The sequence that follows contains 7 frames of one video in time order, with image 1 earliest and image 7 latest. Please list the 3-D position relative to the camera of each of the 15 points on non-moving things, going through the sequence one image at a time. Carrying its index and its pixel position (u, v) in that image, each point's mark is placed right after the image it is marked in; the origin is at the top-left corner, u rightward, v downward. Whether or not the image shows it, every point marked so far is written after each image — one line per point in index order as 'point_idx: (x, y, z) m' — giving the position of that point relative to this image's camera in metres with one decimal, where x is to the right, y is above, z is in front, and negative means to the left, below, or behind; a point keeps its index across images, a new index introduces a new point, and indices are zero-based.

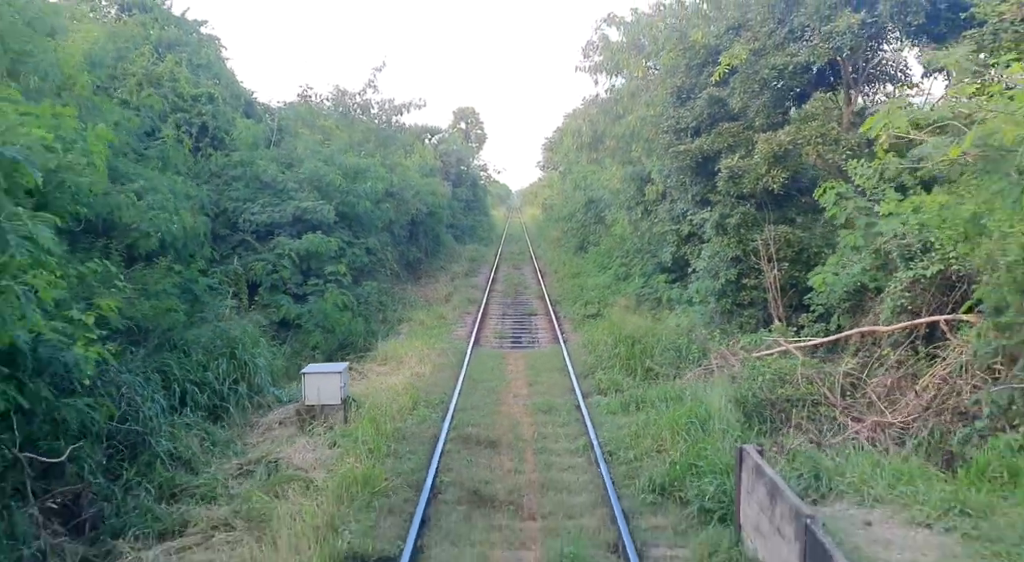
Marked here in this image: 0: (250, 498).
0: (-2.2, -1.8, +7.4) m
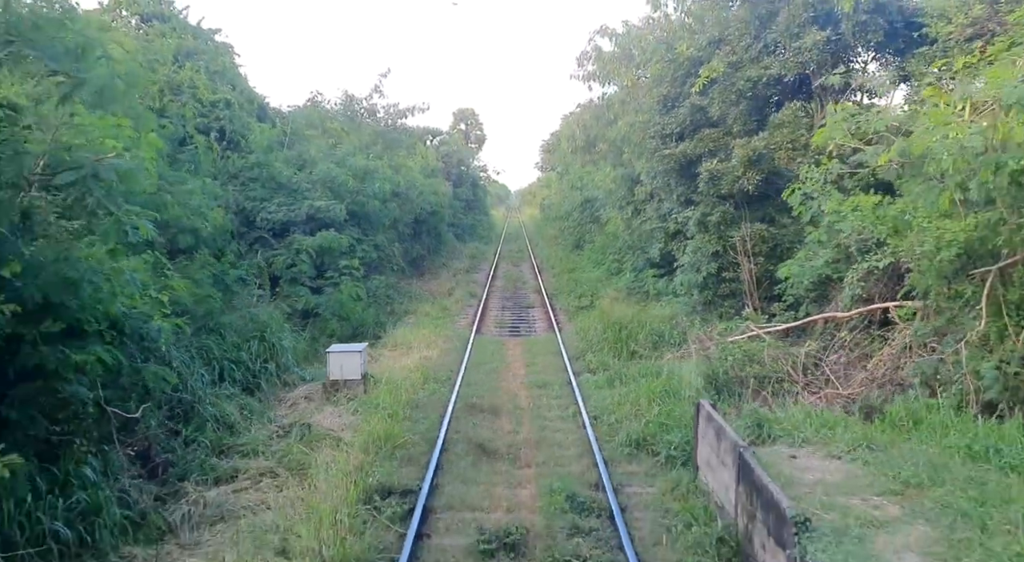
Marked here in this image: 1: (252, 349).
0: (-2.2, -1.7, +8.8) m
1: (-3.5, -0.9, +11.9) m
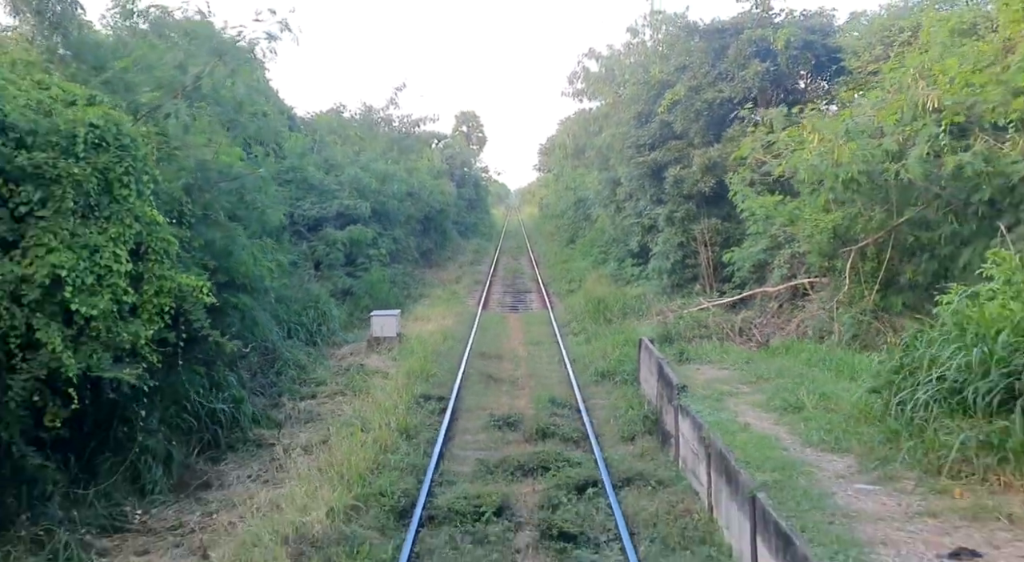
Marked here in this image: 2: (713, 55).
0: (-2.2, -1.4, +12.1) m
1: (-3.5, -0.6, +15.3) m
2: (+4.2, +4.7, +18.4) m
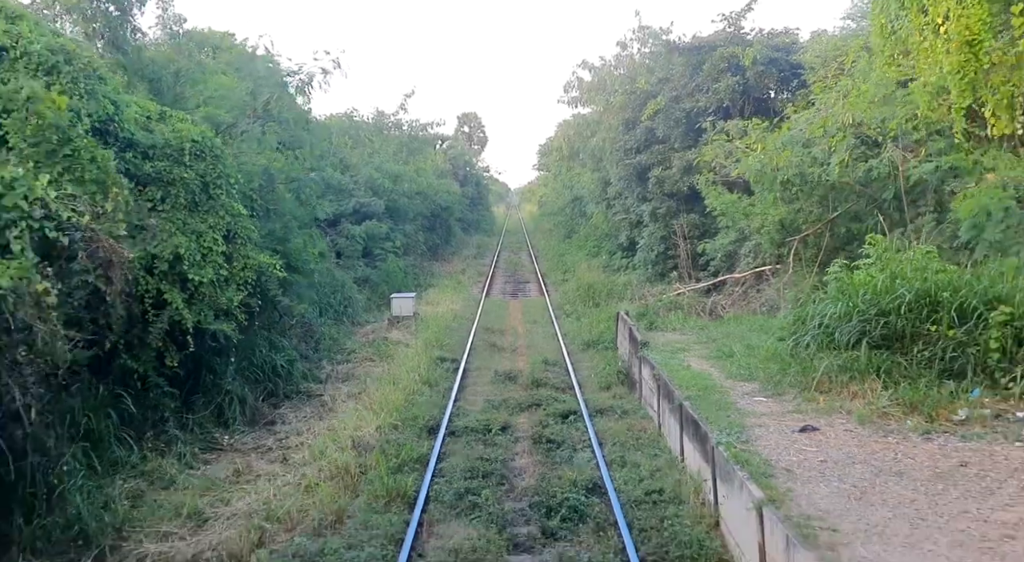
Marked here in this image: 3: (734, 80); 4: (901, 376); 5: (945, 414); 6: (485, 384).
0: (-2.2, -1.1, +14.5) m
1: (-3.5, -0.3, +17.6) m
2: (+4.2, +5.0, +20.7) m
3: (+4.9, +4.5, +19.3) m
4: (+3.3, -0.8, +7.5) m
5: (+3.4, -1.0, +6.9) m
6: (-0.4, -1.4, +11.6) m
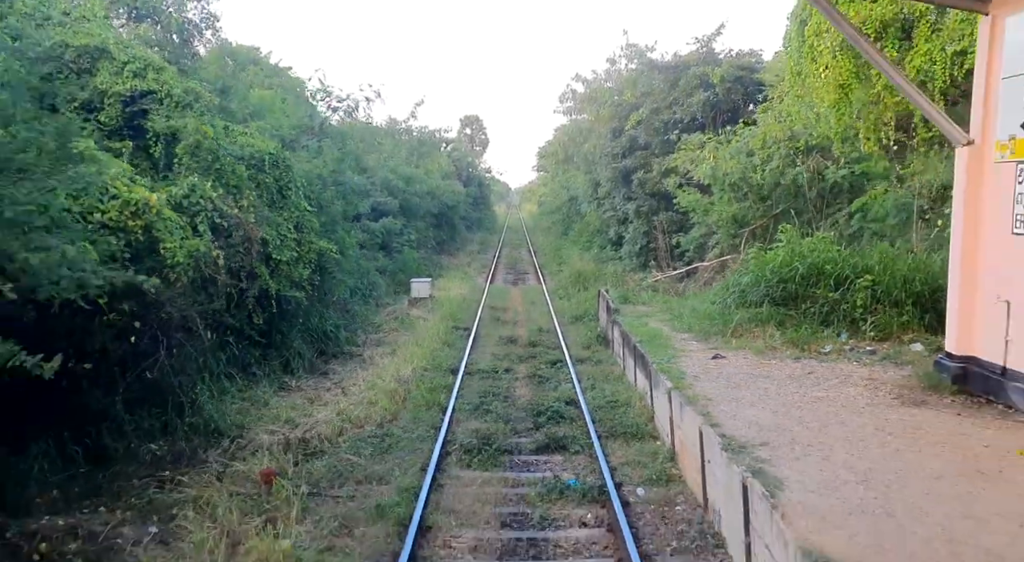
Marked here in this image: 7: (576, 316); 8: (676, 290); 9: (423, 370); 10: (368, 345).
0: (-2.2, -0.8, +17.5) m
1: (-3.5, -0.1, +20.6) m
2: (+4.2, +5.3, +23.7) m
3: (+4.9, +4.8, +22.4) m
4: (+3.4, -0.5, +10.6) m
5: (+3.4, -0.7, +9.9) m
6: (-0.4, -1.1, +14.6) m
7: (+1.3, -0.7, +17.1) m
8: (+3.4, -0.2, +18.1) m
9: (-1.2, -1.2, +12.2) m
10: (-2.5, -1.1, +15.5) m
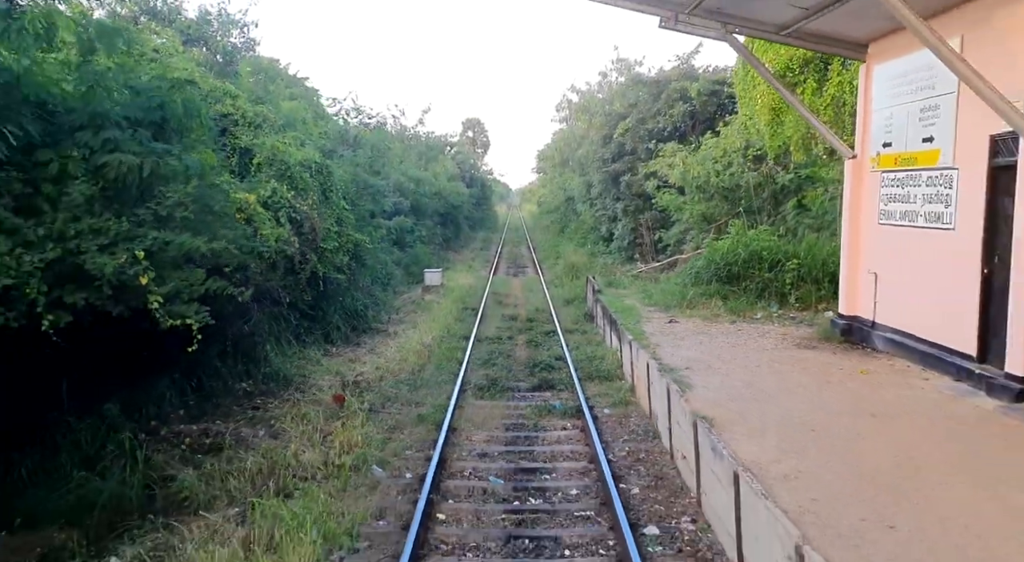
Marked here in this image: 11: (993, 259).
0: (-2.2, -0.6, +20.3) m
1: (-3.5, +0.2, +23.4) m
2: (+4.3, +5.5, +26.5) m
3: (+5.0, +5.0, +25.2) m
4: (+3.4, -0.3, +13.4) m
5: (+3.4, -0.5, +12.7) m
6: (-0.3, -0.8, +17.4) m
7: (+1.3, -0.4, +19.9) m
8: (+3.4, +0.1, +20.9) m
9: (-1.2, -1.0, +15.0) m
10: (-2.5, -0.9, +18.3) m
11: (+4.3, +0.2, +7.9) m
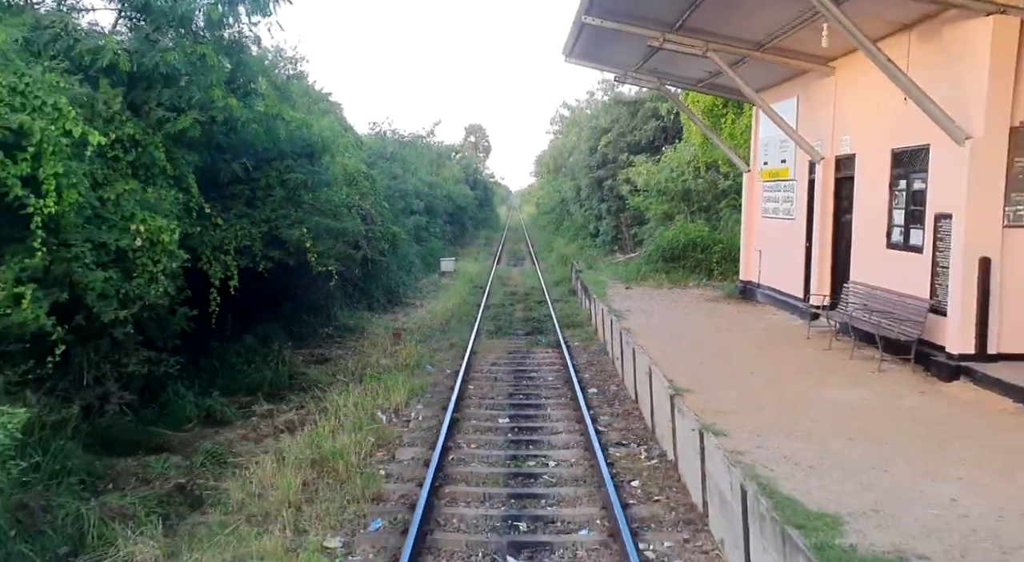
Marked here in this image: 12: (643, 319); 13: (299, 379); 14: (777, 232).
0: (-2.2, -0.2, +25.1) m
1: (-3.5, +0.6, +28.3) m
2: (+4.3, +5.9, +31.4) m
3: (+5.0, +5.4, +30.0) m
4: (+3.4, +0.2, +18.2) m
5: (+3.5, 0.0, +17.6) m
6: (-0.3, -0.4, +22.3) m
7: (+1.3, 0.0, +24.8) m
8: (+3.4, +0.5, +25.8) m
9: (-1.2, -0.6, +19.9) m
10: (-2.5, -0.5, +23.2) m
11: (+4.4, +0.7, +12.8) m
12: (+2.0, -0.6, +13.2) m
13: (-3.0, -1.4, +12.4) m
14: (+4.3, +0.8, +14.3) m
